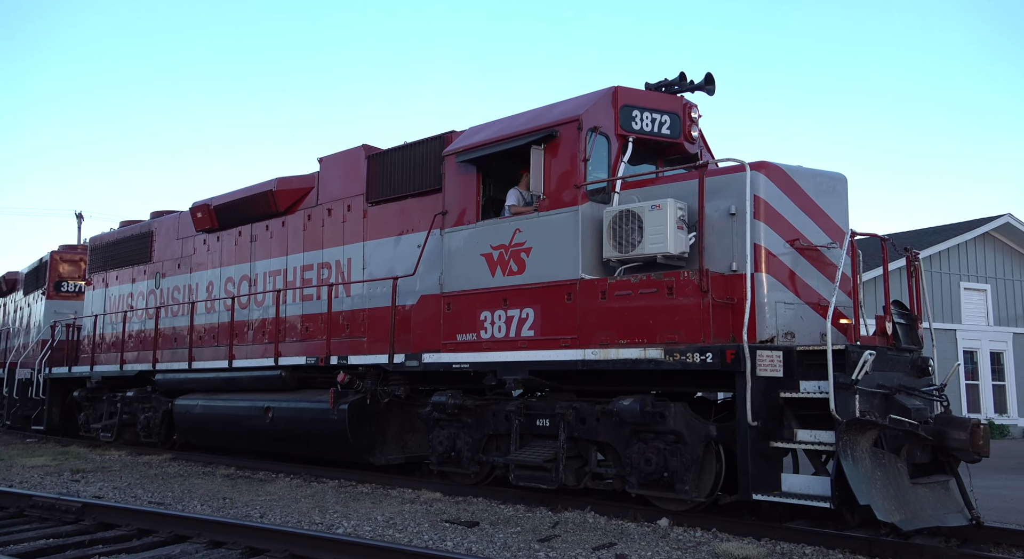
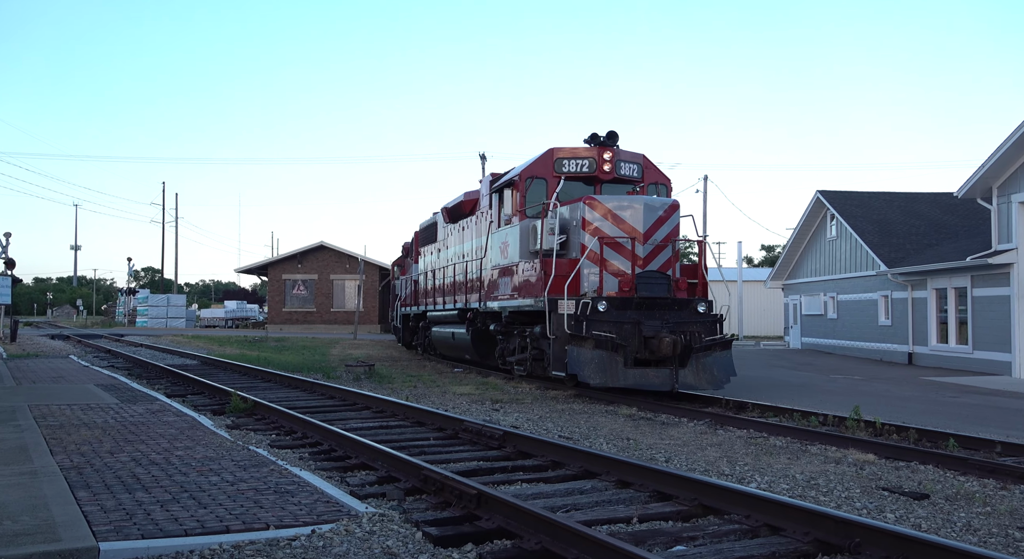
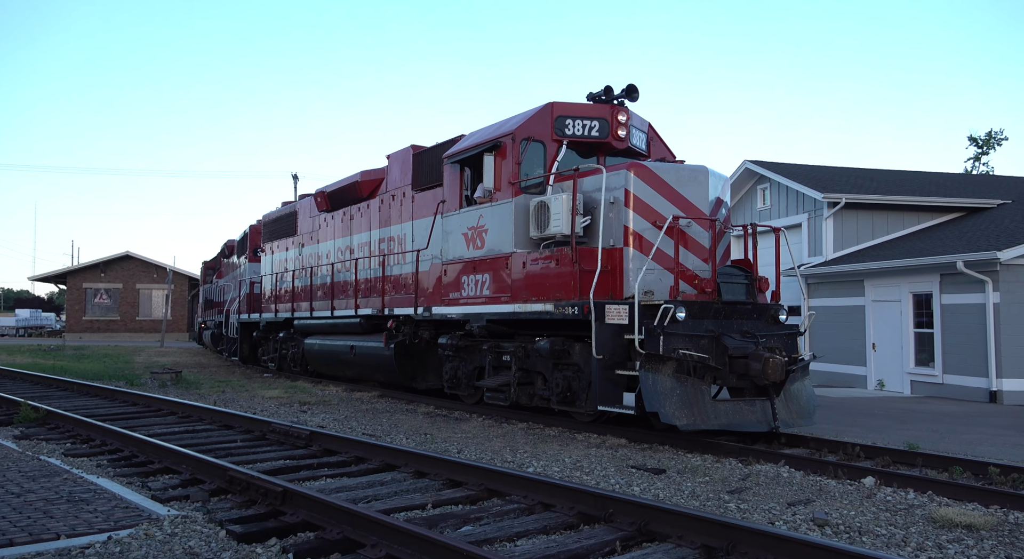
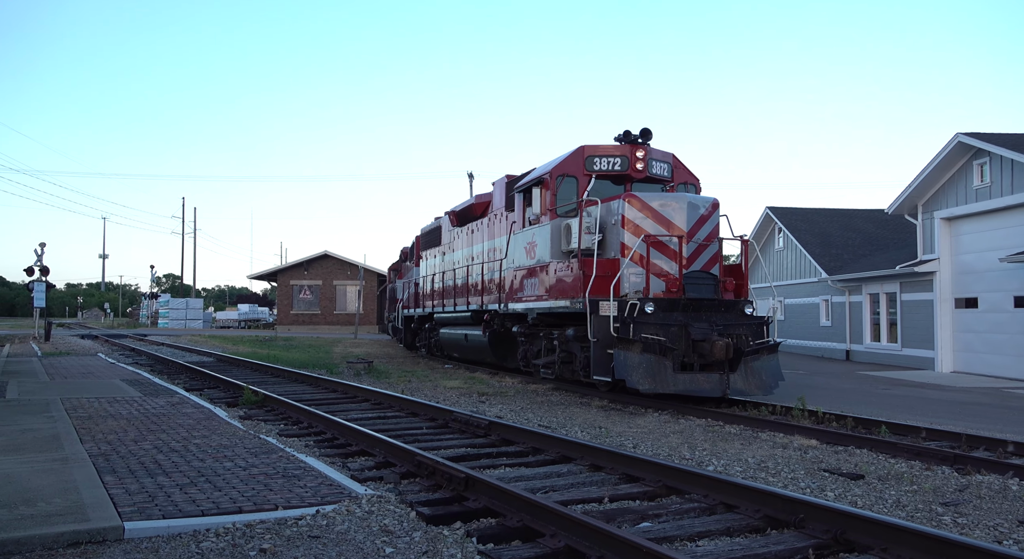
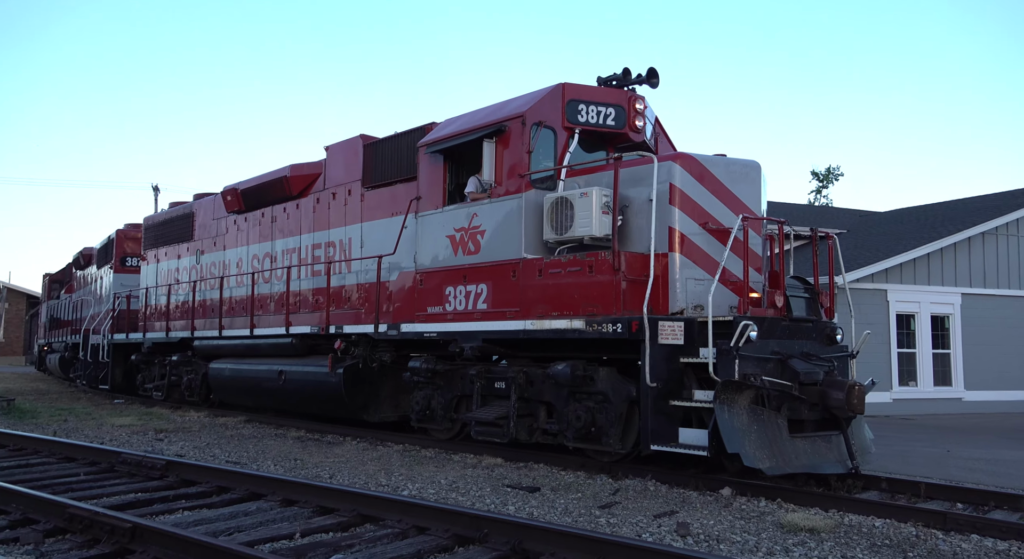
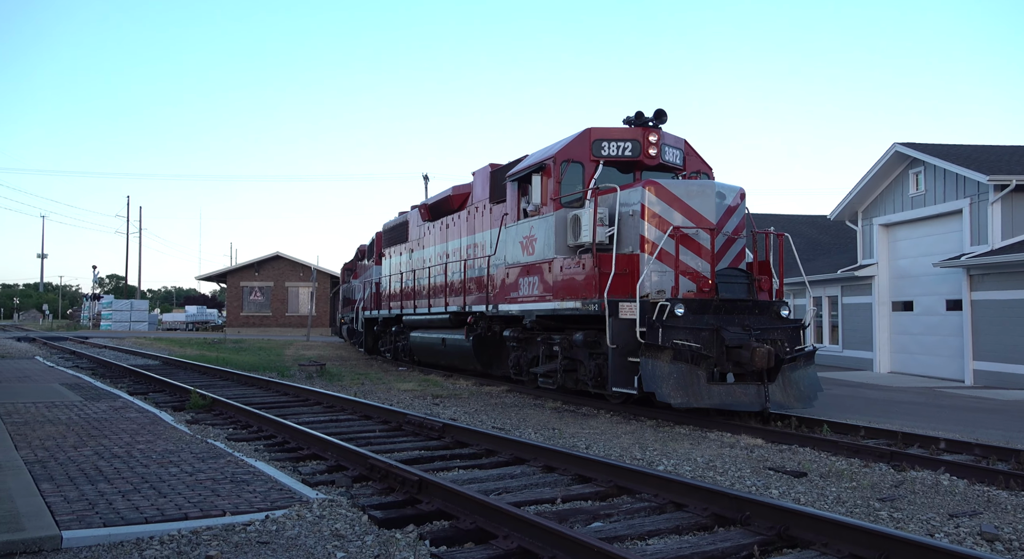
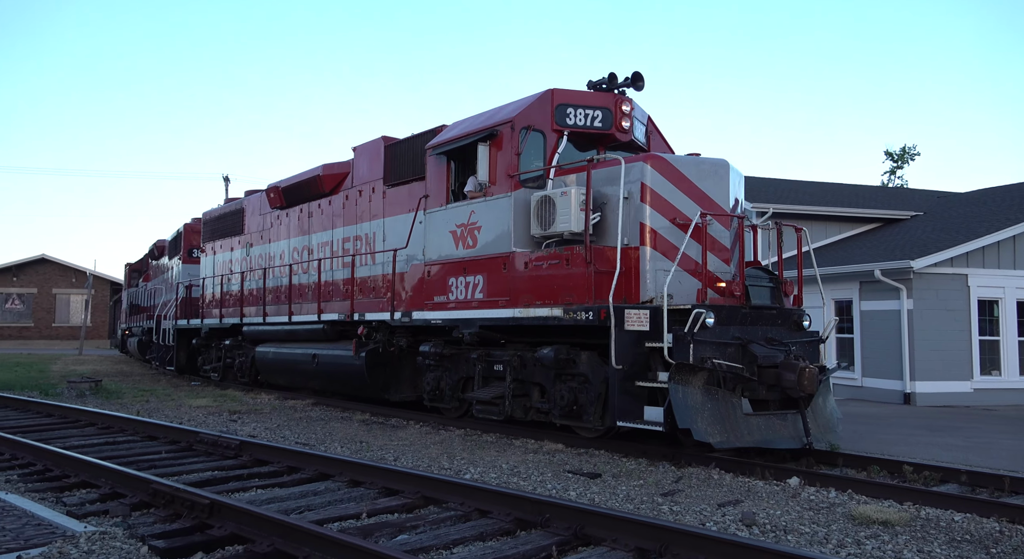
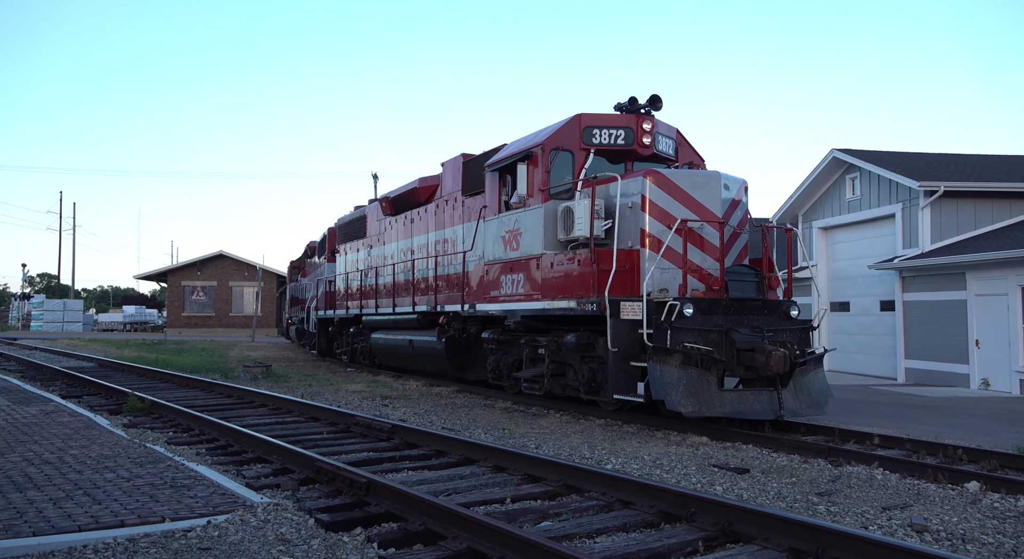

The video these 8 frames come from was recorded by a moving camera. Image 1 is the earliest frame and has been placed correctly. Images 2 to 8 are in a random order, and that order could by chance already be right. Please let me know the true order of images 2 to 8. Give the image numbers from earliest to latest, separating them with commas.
5, 7, 3, 8, 6, 4, 2
